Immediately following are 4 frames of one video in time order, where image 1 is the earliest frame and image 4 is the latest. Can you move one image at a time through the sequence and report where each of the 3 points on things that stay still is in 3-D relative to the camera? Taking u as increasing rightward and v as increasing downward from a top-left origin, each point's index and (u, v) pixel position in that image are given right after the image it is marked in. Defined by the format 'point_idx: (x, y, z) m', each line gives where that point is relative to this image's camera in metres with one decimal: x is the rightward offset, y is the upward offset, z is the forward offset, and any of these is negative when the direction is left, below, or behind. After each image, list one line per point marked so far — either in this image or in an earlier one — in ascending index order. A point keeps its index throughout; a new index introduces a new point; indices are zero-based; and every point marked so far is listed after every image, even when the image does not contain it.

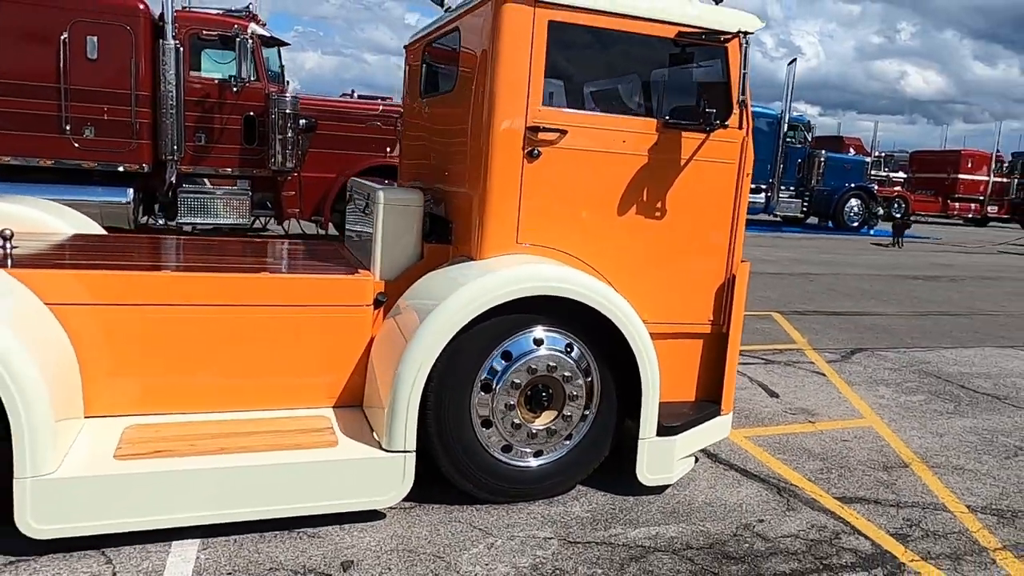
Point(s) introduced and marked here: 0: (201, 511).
0: (-1.1, -0.8, +2.7) m
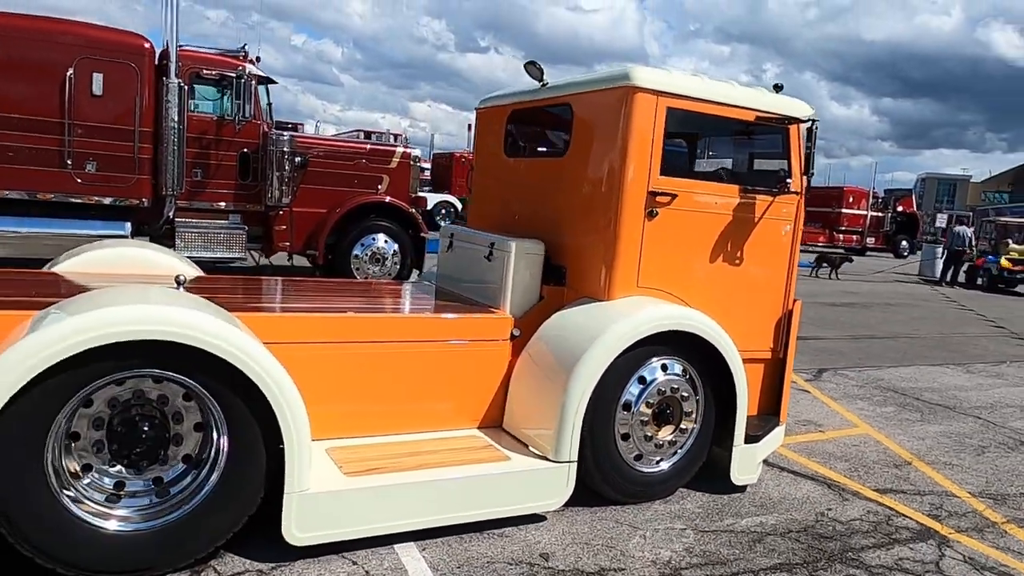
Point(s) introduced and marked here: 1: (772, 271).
0: (-0.4, -1.0, +3.2) m
1: (+1.5, +0.1, +4.3) m
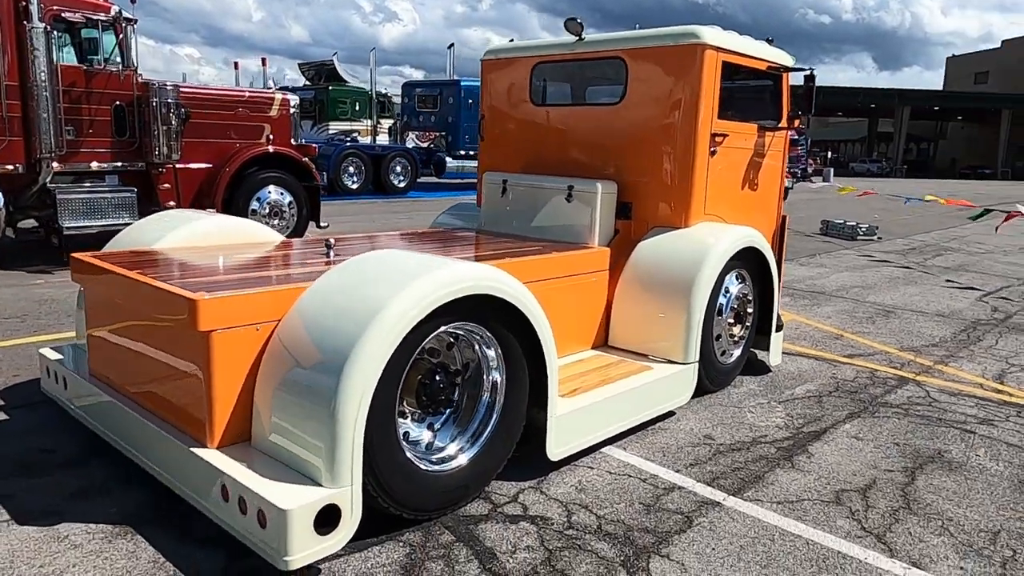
0: (+0.5, -0.7, +3.8) m
1: (+1.8, +0.7, +5.4) m
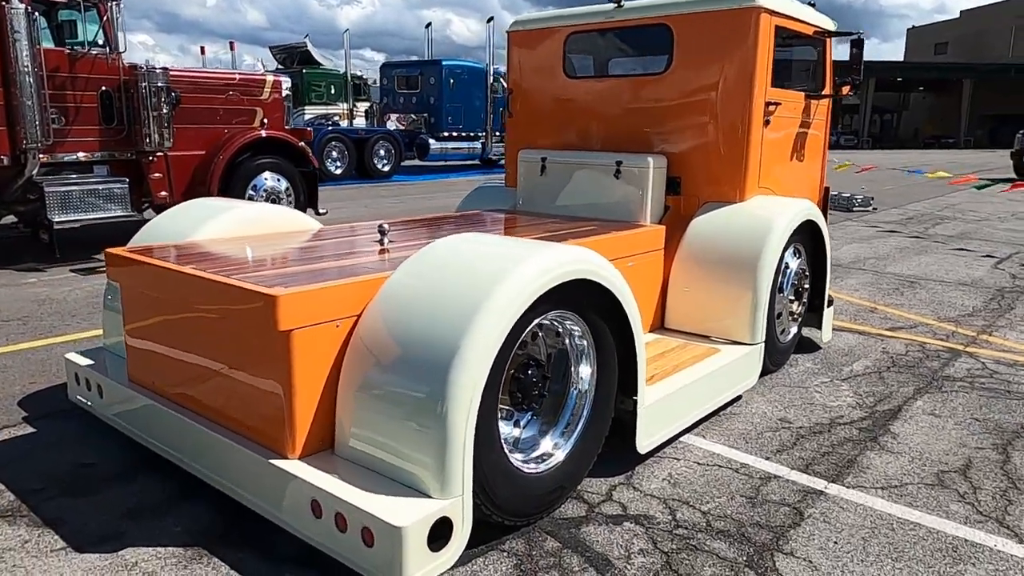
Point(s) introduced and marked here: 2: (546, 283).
0: (+0.9, -0.6, +3.6) m
1: (+2.1, +0.8, +5.2) m
2: (+0.1, 0.0, +2.6) m
